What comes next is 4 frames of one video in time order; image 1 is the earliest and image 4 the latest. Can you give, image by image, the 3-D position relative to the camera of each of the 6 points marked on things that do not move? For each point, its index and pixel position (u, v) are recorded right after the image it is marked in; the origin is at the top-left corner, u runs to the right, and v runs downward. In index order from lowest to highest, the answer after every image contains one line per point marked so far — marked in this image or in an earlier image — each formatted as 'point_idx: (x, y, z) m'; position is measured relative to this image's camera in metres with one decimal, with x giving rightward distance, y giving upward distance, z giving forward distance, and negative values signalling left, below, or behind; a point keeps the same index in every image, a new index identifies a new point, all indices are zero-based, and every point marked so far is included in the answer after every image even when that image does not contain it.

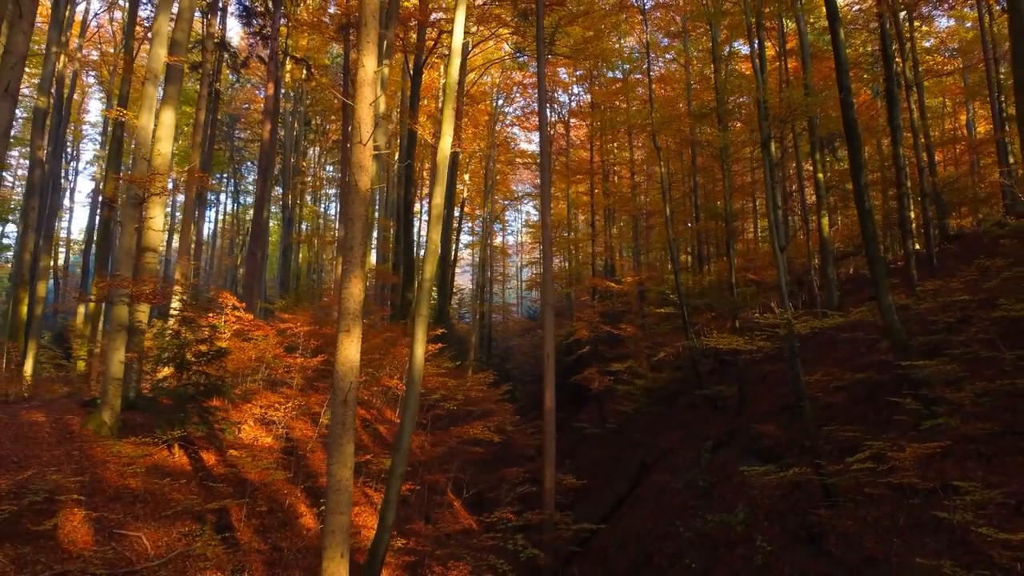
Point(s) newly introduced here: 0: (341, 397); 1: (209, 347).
0: (-1.4, -0.9, +5.0) m
1: (-3.9, -0.8, +7.6) m
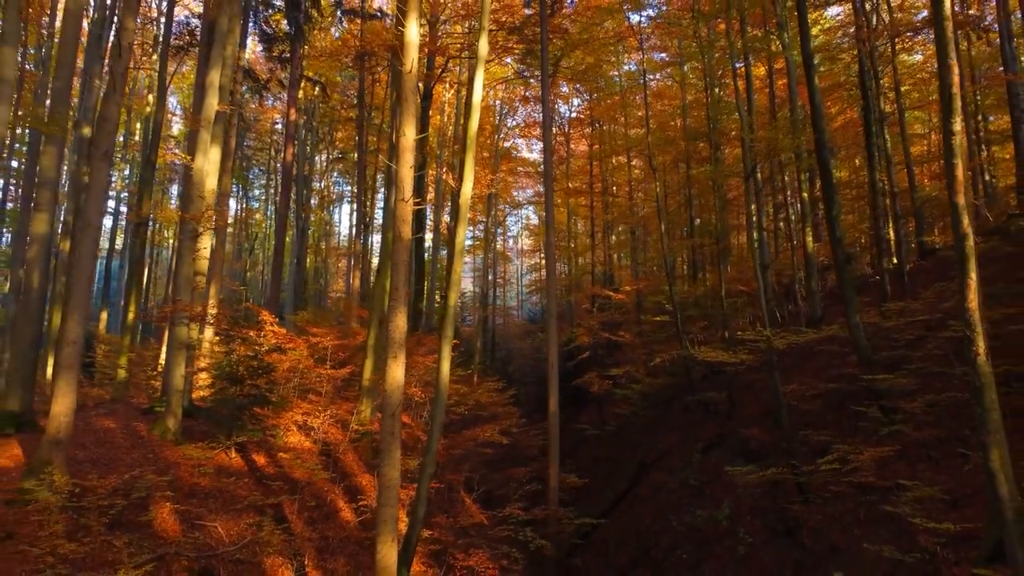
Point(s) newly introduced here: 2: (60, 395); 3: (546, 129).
0: (-1.2, -1.3, +6.1) m
1: (-3.7, -1.1, +8.6) m
2: (-4.5, -1.1, +5.9) m
3: (+0.8, +4.0, +14.7) m
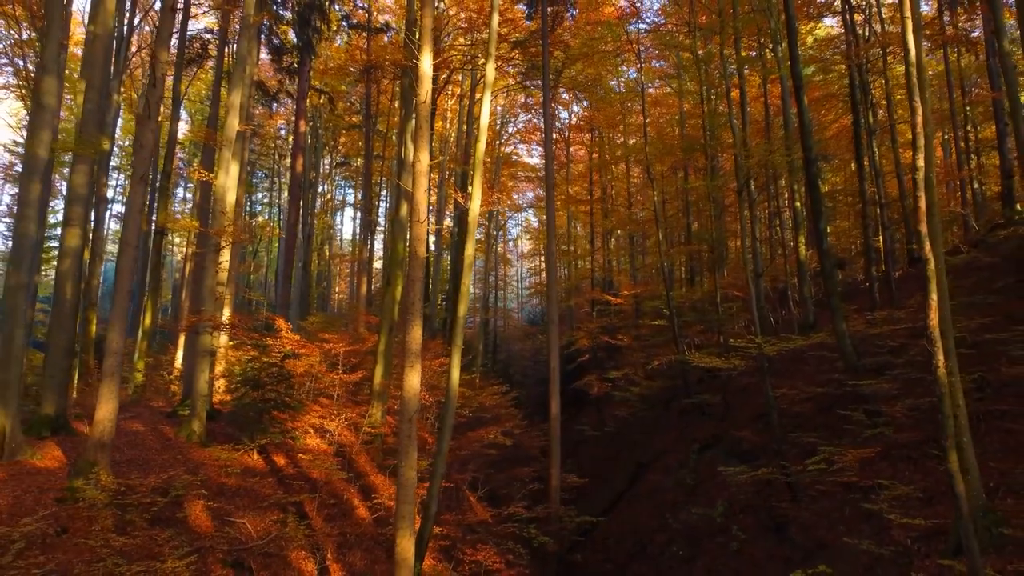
0: (-1.2, -1.4, +6.6) m
1: (-3.6, -1.2, +9.1) m
2: (-4.4, -1.2, +6.4) m
3: (+0.9, +3.8, +15.2) m
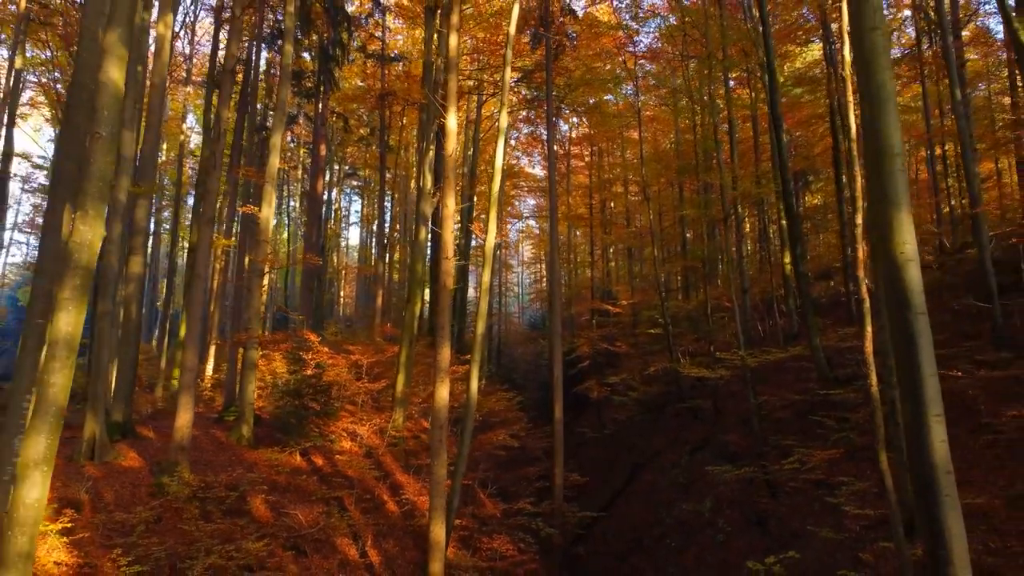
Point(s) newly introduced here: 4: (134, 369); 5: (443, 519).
0: (-1.0, -1.8, +7.8) m
1: (-3.5, -1.6, +10.3) m
2: (-4.2, -1.6, +7.6) m
3: (+1.1, +3.5, +16.4) m
4: (-6.3, -1.3, +9.8) m
5: (-0.9, -3.0, +7.6) m
